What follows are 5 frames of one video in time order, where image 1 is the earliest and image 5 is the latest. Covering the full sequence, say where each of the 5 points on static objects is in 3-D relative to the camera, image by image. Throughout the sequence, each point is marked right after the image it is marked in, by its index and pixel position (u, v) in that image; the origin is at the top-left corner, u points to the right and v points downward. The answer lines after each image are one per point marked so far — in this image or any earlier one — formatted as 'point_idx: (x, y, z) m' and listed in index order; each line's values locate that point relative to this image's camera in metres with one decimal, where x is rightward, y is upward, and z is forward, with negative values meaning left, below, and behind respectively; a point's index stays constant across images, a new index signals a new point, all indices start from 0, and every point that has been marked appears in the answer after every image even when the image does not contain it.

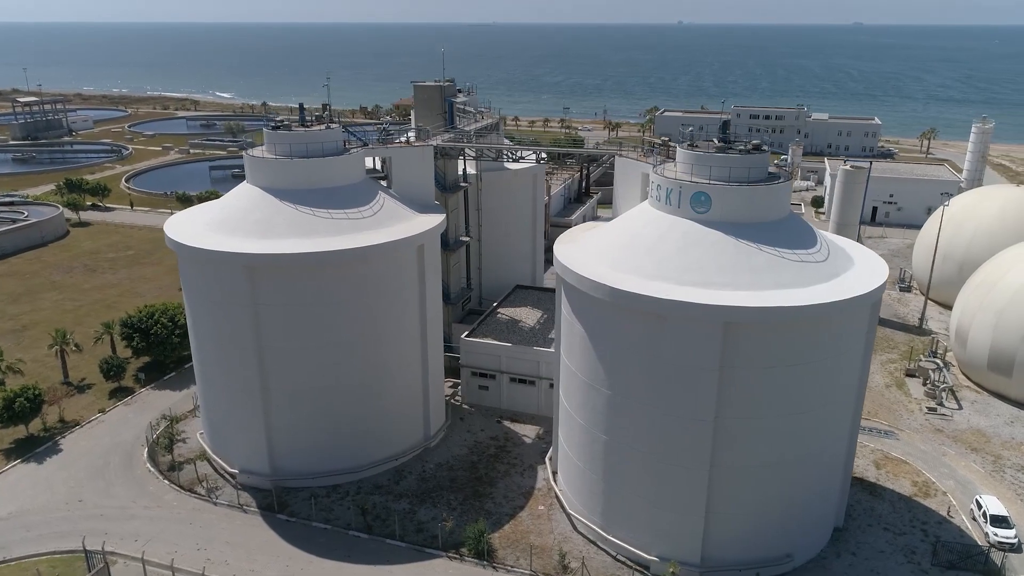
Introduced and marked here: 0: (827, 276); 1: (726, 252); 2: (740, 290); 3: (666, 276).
0: (+8.0, +0.3, +19.3) m
1: (+5.4, +0.9, +19.3) m
2: (+5.5, -0.1, +18.4) m
3: (+3.9, +0.3, +19.0) m
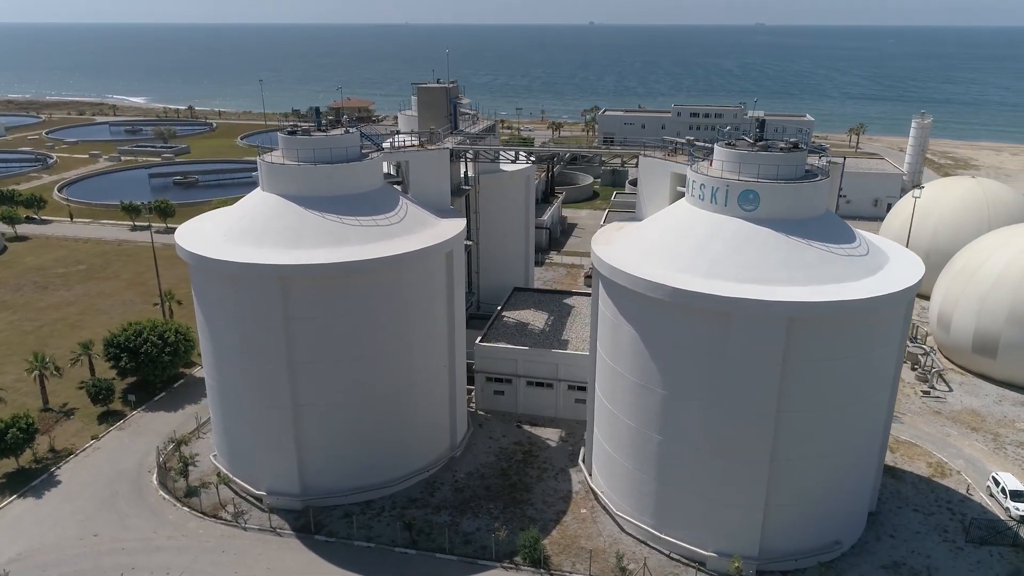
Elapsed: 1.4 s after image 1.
0: (+9.4, +0.5, +19.9) m
1: (+6.8, +1.0, +19.6) m
2: (+7.0, 0.0, +18.8) m
3: (+5.3, +0.3, +19.2) m
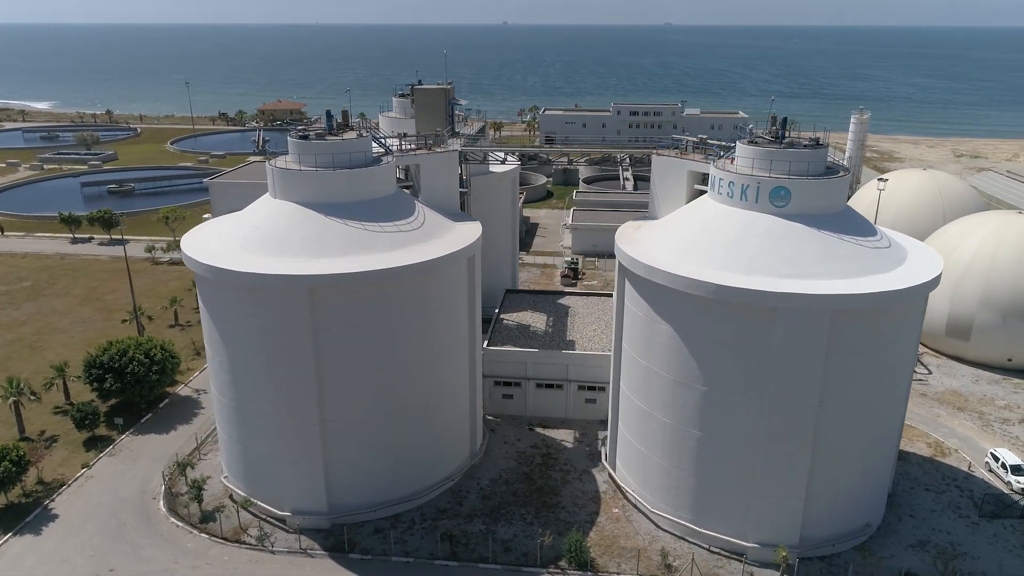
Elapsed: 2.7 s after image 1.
0: (+10.4, +0.8, +20.7) m
1: (+7.9, +1.2, +20.1) m
2: (+8.1, +0.2, +19.3) m
3: (+6.4, +0.5, +19.6) m
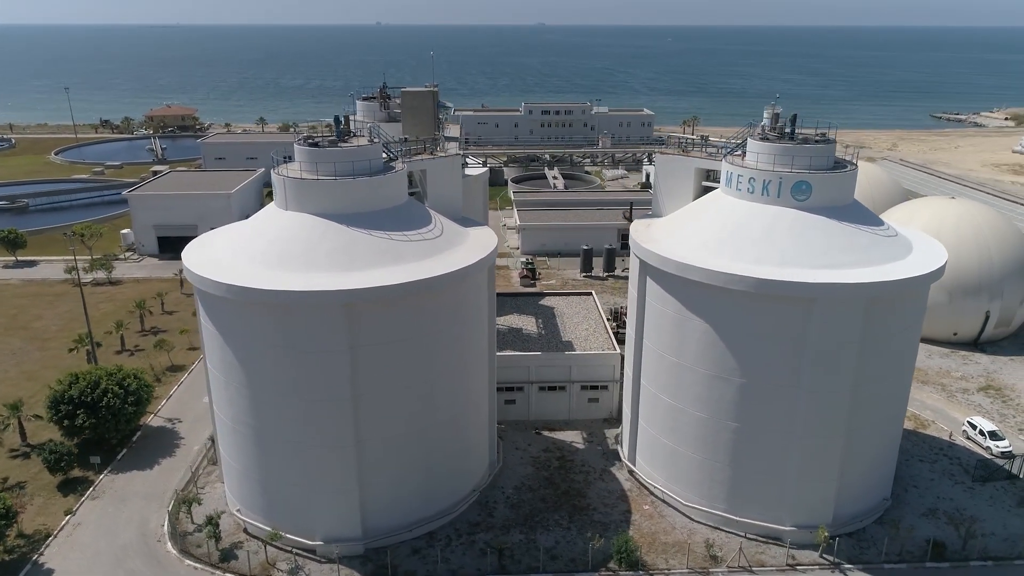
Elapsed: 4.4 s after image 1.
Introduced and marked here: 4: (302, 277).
0: (+11.3, +1.2, +21.9) m
1: (+8.8, +1.5, +21.0) m
2: (+9.2, +0.5, +20.2) m
3: (+7.5, +0.7, +20.2) m
4: (-5.3, +0.3, +19.4) m
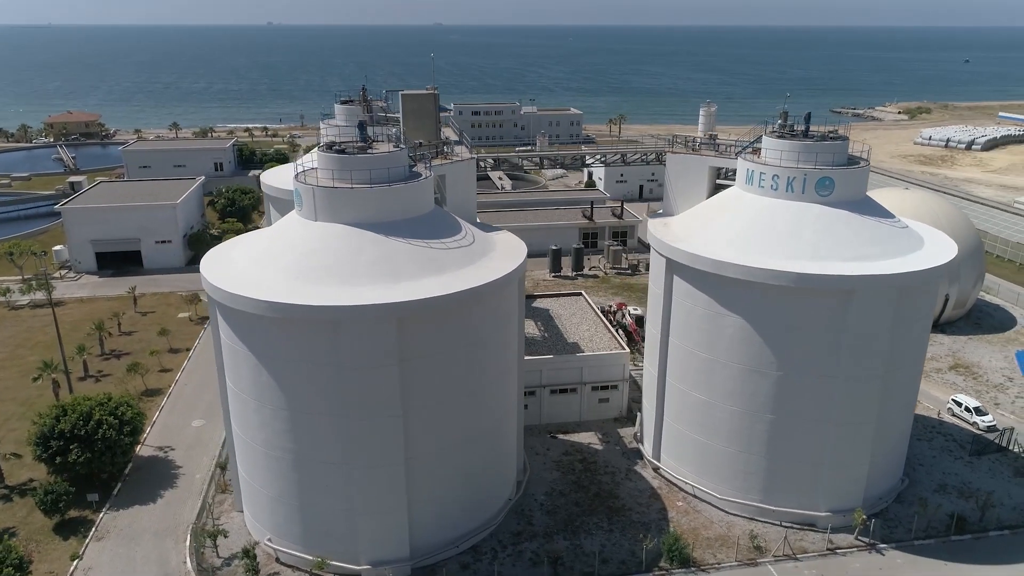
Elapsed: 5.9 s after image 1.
0: (+12.1, +1.5, +23.0) m
1: (+9.8, +1.7, +21.8) m
2: (+10.4, +0.8, +21.0) m
3: (+8.6, +0.9, +20.9) m
4: (-4.0, -0.1, +18.5) m
